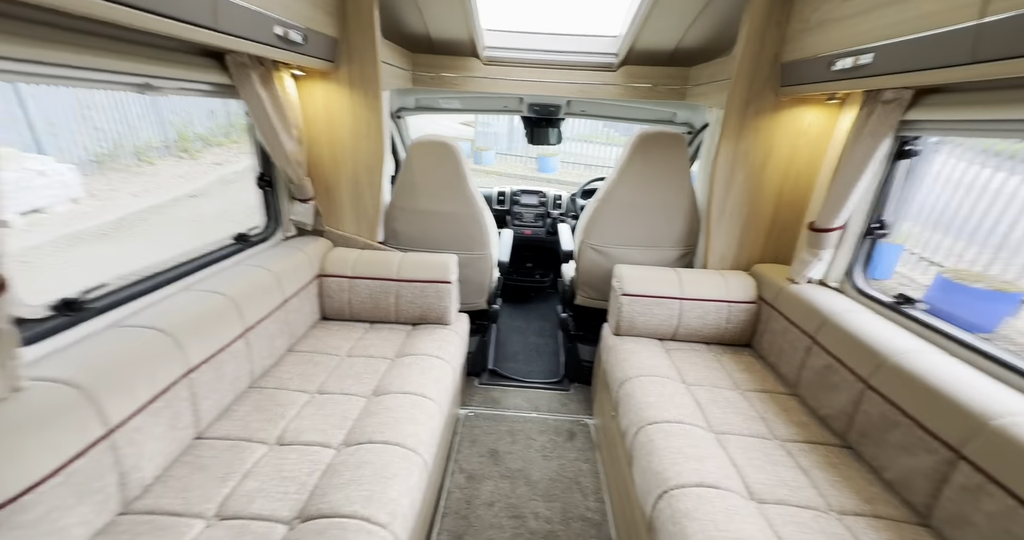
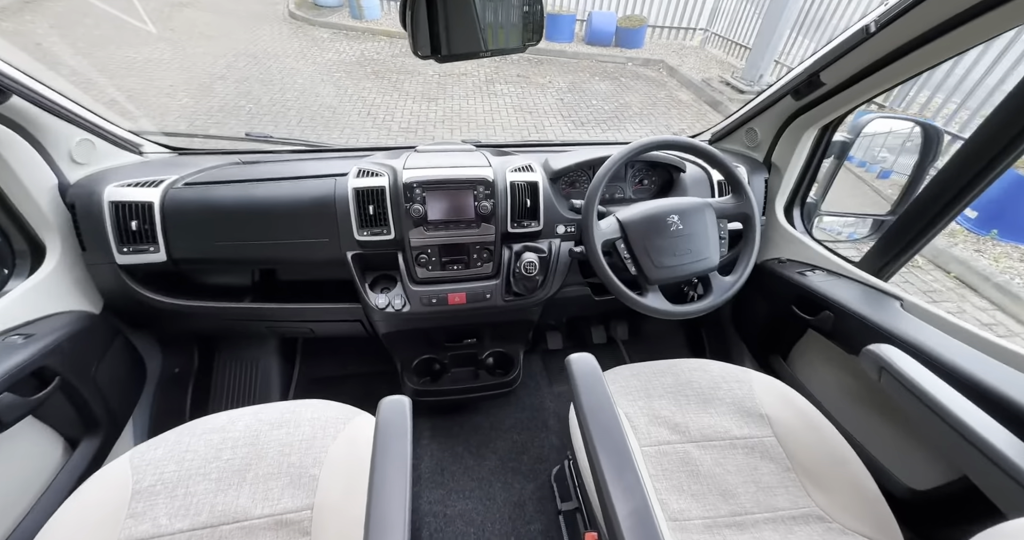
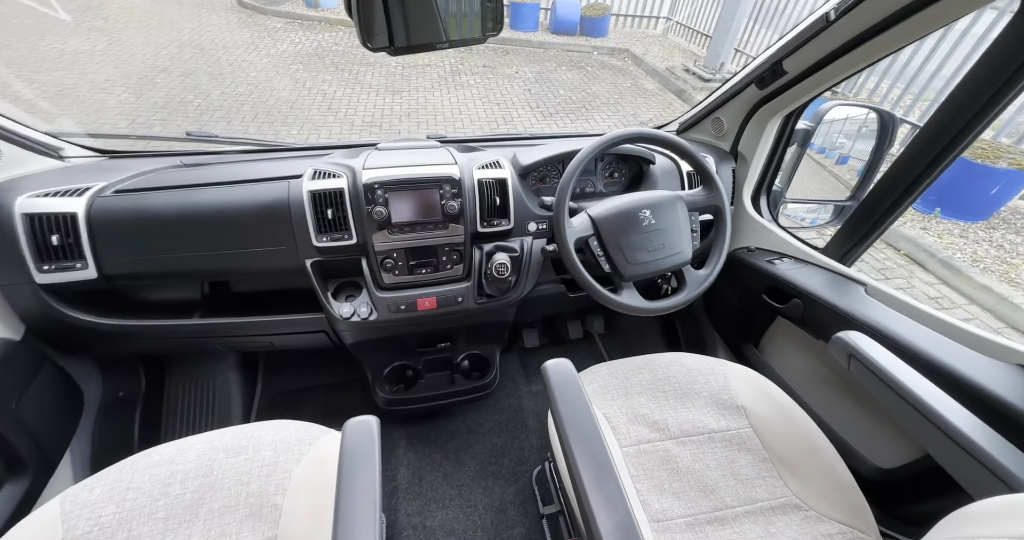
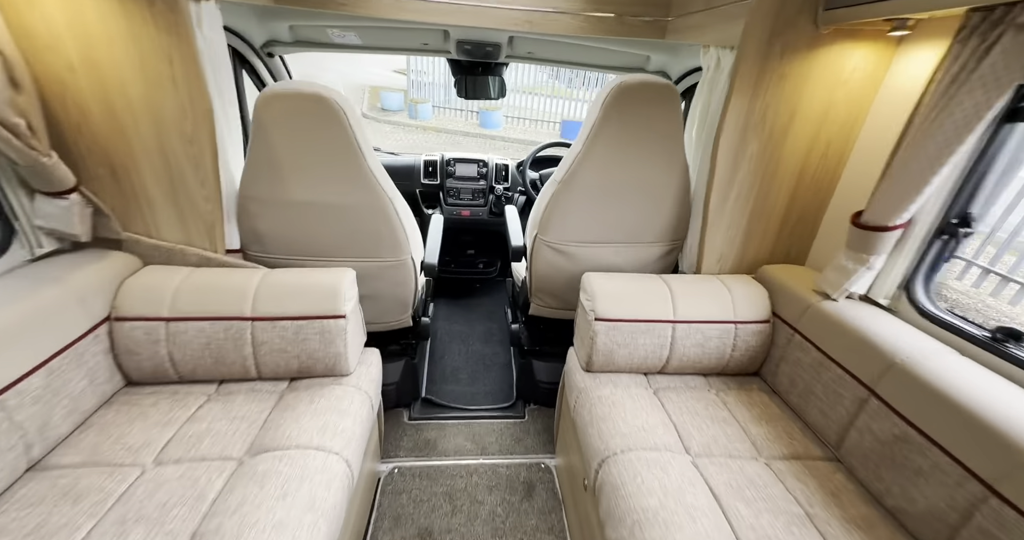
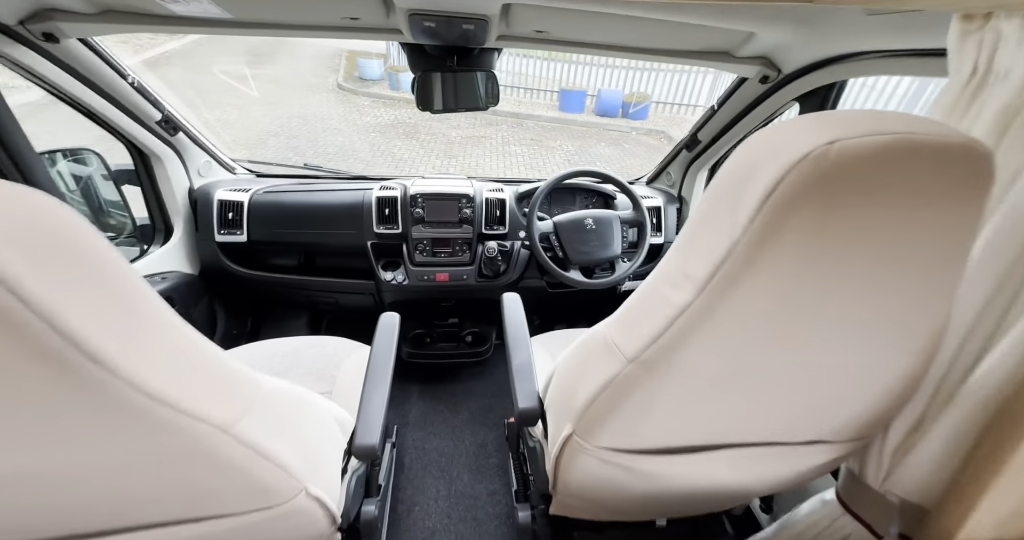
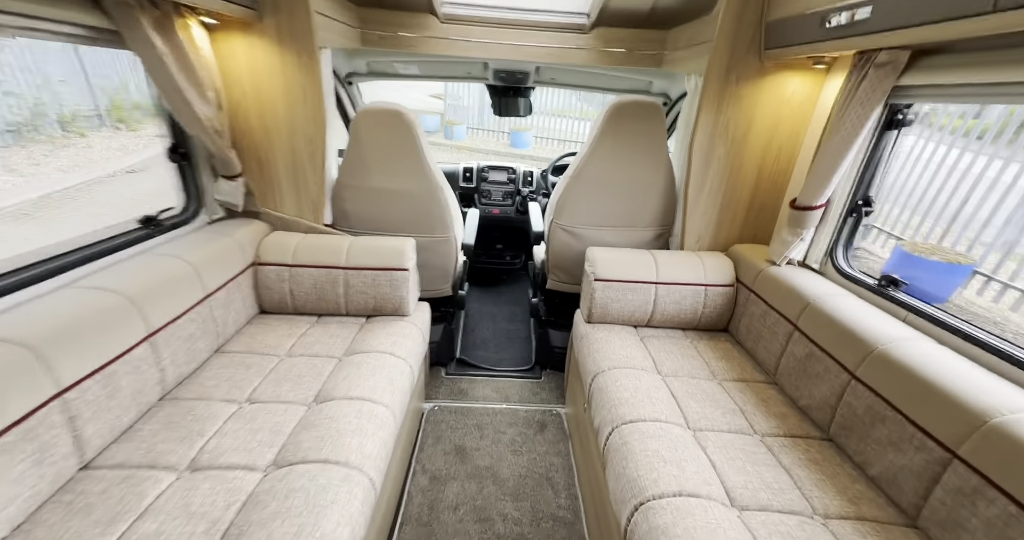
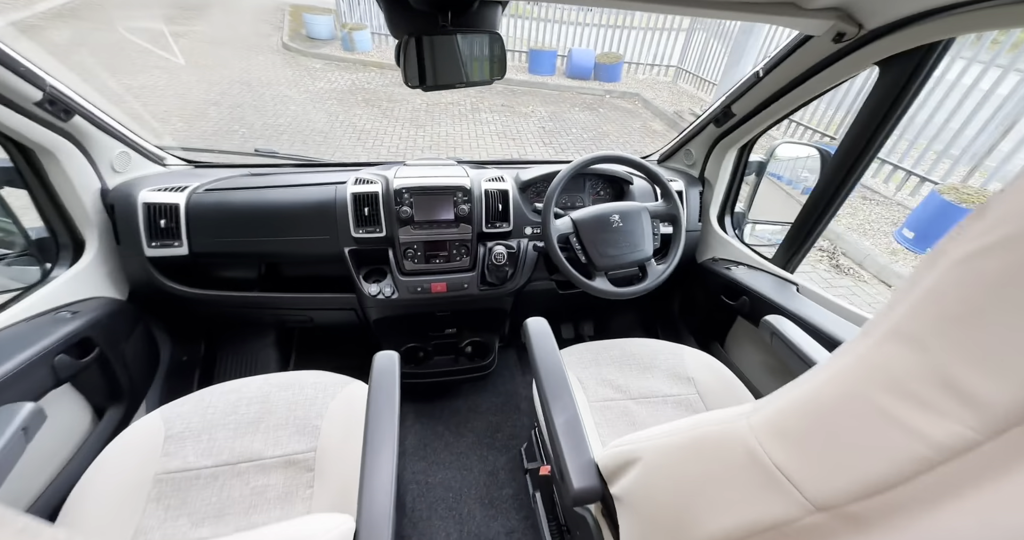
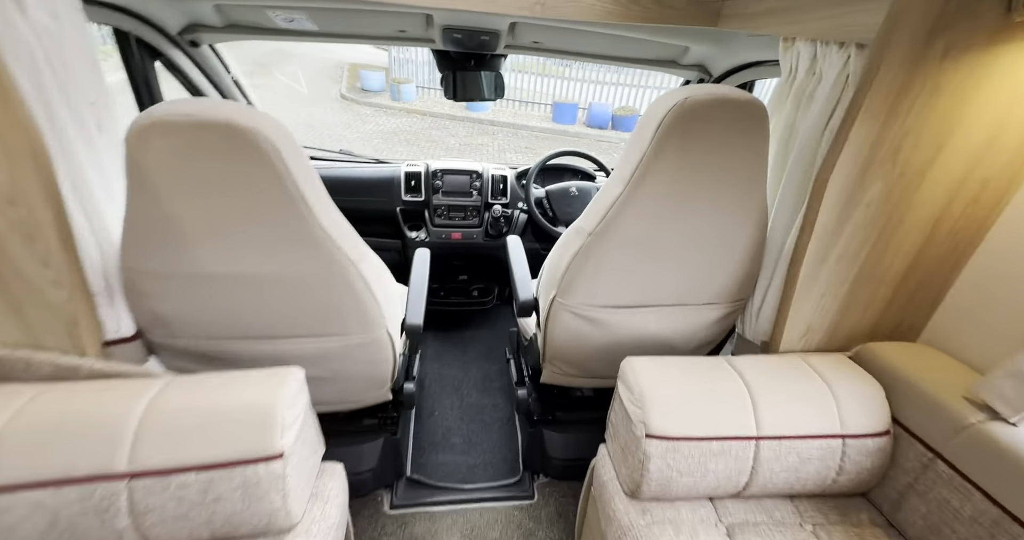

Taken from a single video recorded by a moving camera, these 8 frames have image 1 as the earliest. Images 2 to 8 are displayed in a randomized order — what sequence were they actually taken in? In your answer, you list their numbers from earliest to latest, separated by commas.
6, 4, 8, 5, 7, 2, 3
